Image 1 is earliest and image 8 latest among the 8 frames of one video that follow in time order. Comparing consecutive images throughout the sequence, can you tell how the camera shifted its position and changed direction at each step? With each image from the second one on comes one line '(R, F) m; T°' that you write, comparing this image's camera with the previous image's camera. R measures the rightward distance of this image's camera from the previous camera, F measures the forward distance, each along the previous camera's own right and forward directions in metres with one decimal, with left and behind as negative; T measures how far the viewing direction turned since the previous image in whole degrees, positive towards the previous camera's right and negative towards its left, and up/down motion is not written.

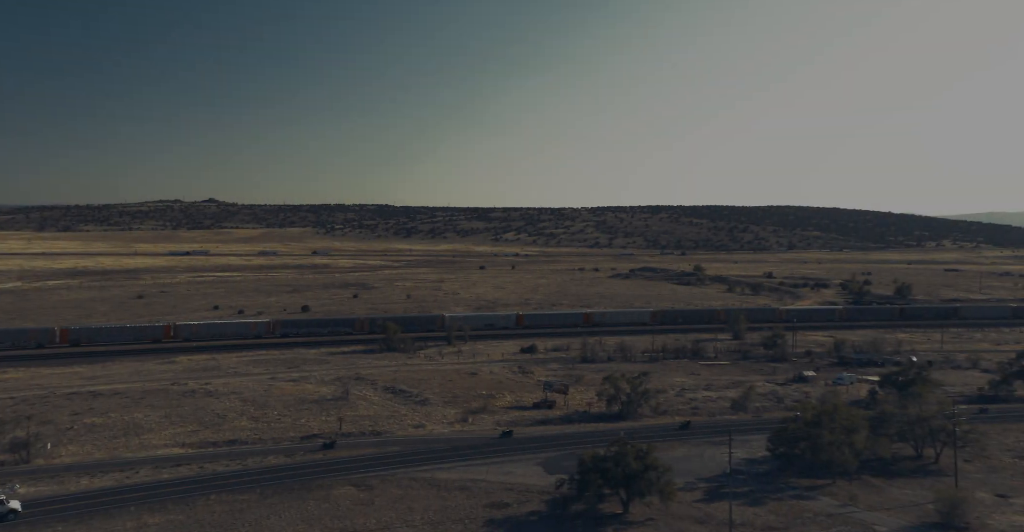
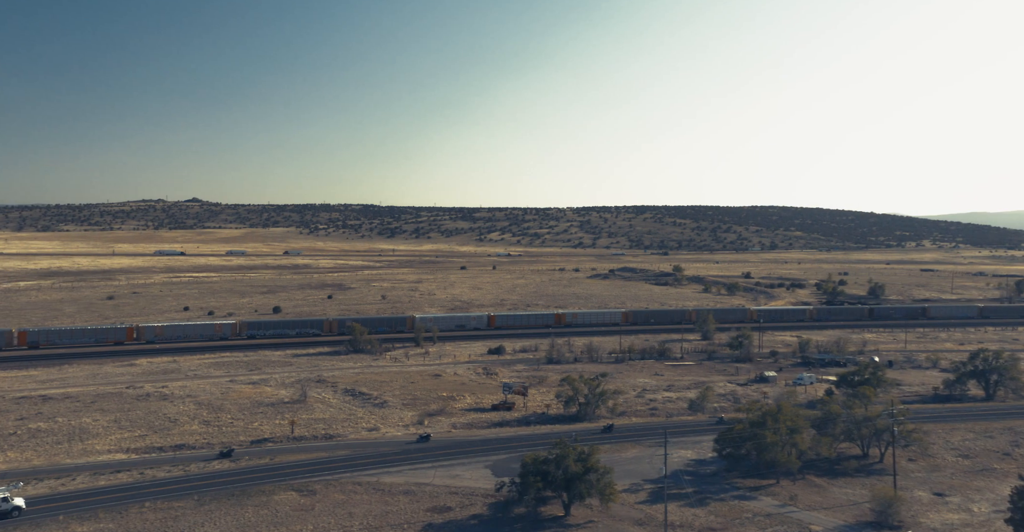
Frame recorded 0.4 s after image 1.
(+0.8, 0.0) m; +2°
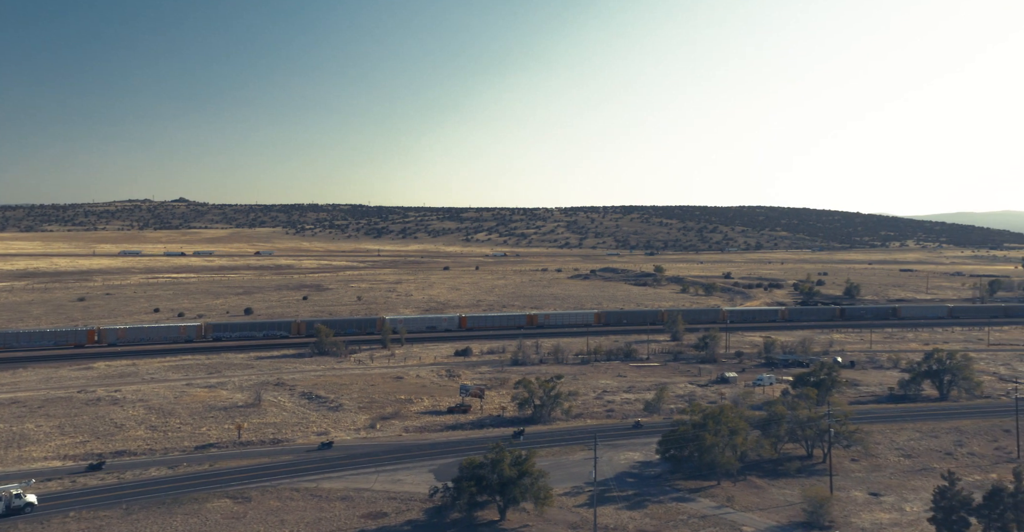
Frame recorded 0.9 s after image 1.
(+1.0, 0.0) m; +2°
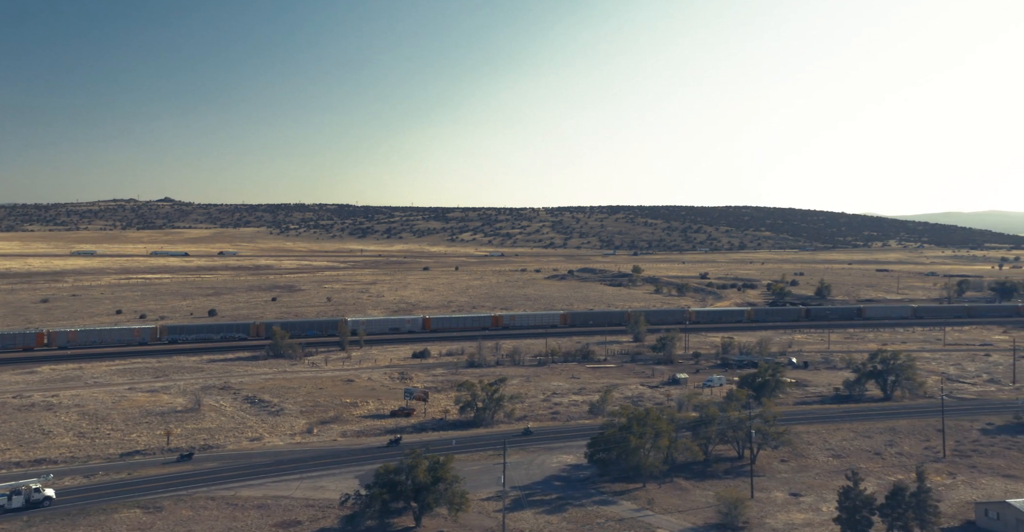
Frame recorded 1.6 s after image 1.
(+1.4, 0.0) m; +2°
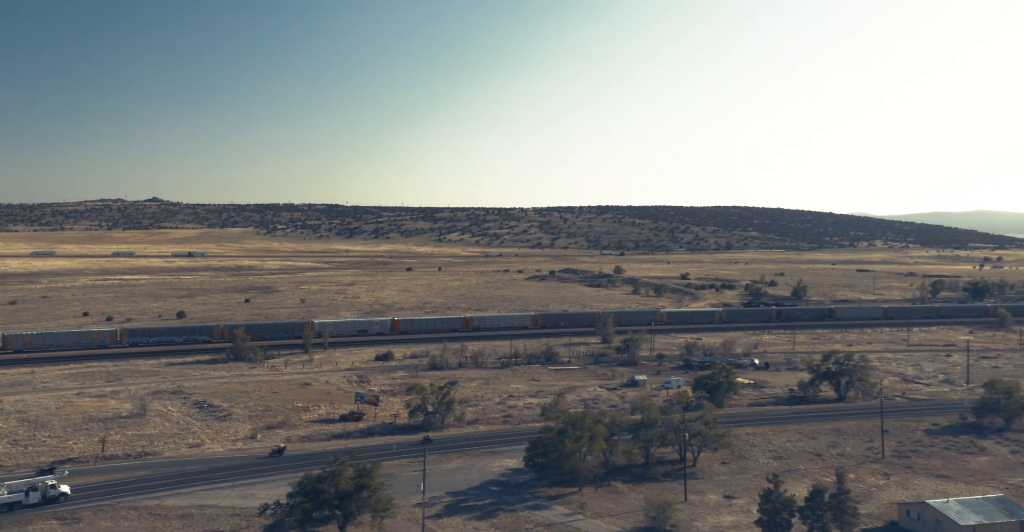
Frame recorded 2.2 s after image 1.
(+1.3, 0.0) m; +2°
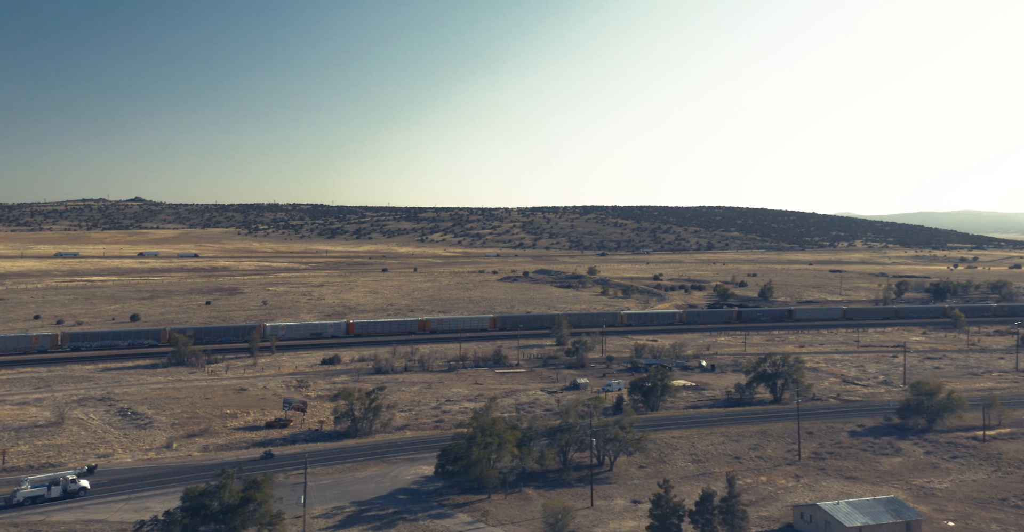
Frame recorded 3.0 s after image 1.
(+1.8, 0.0) m; +3°
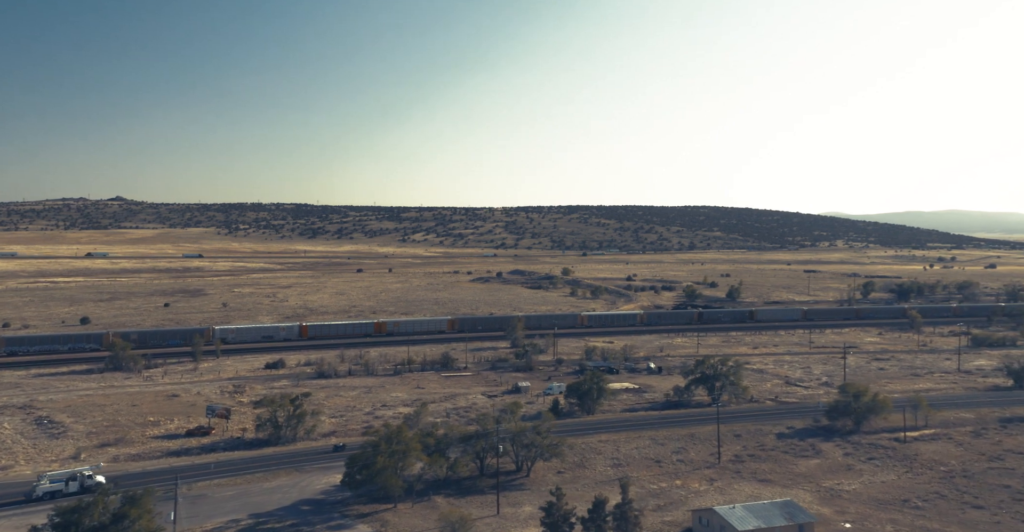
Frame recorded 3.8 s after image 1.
(+1.9, +0.1) m; +3°
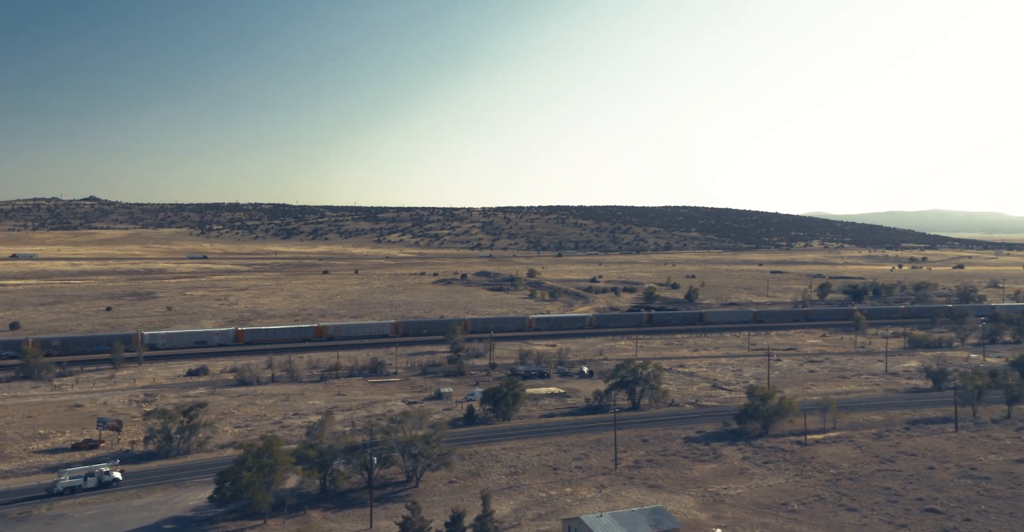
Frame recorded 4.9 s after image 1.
(+2.5, +0.1) m; +4°
